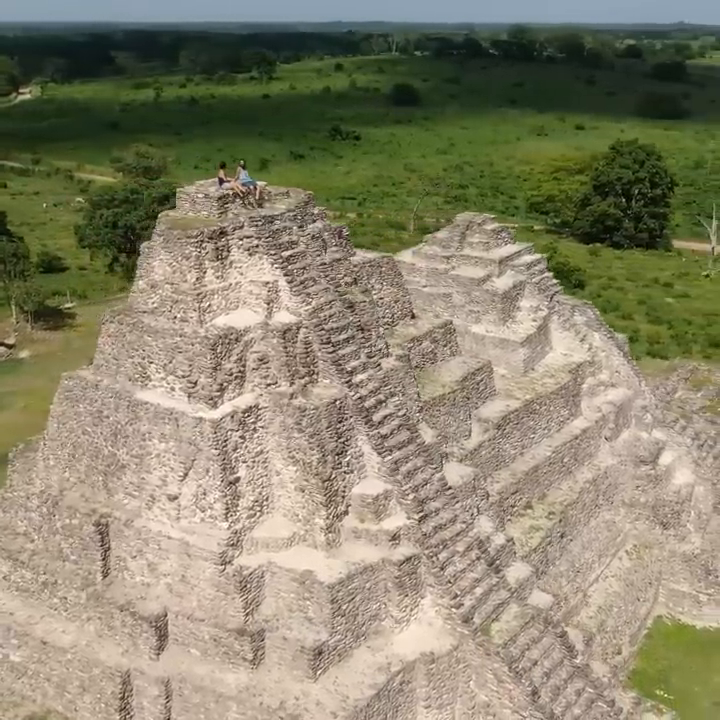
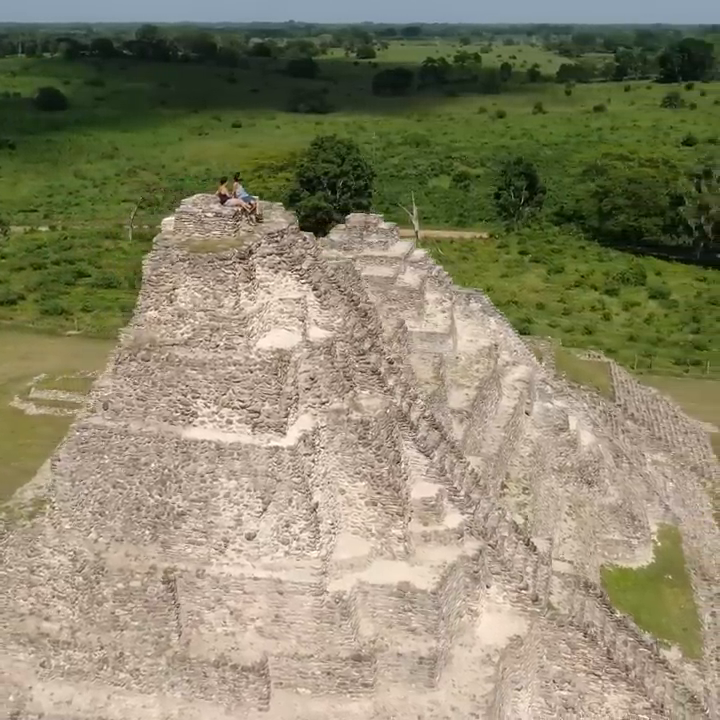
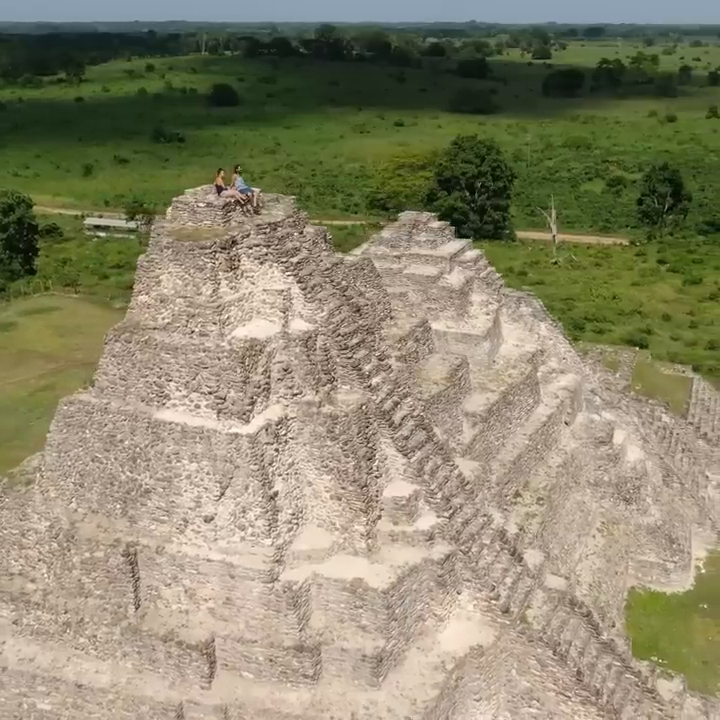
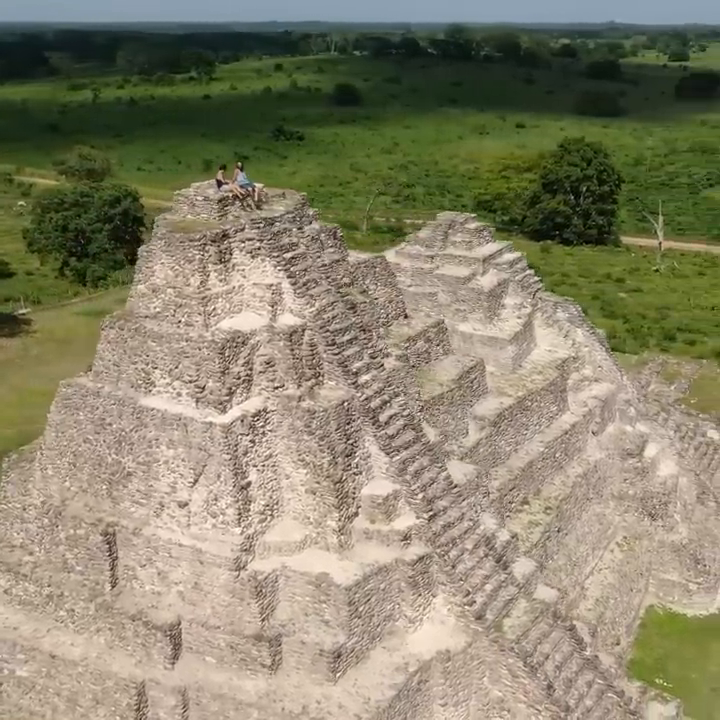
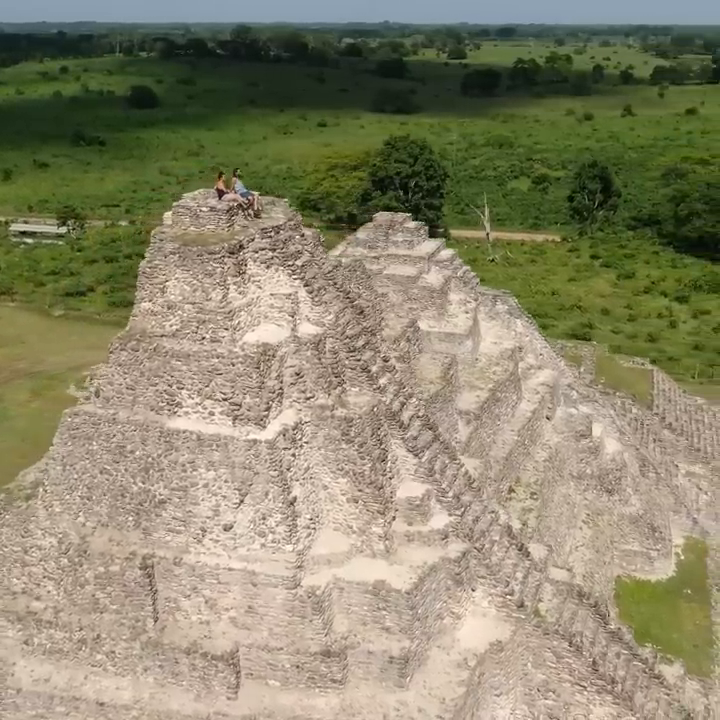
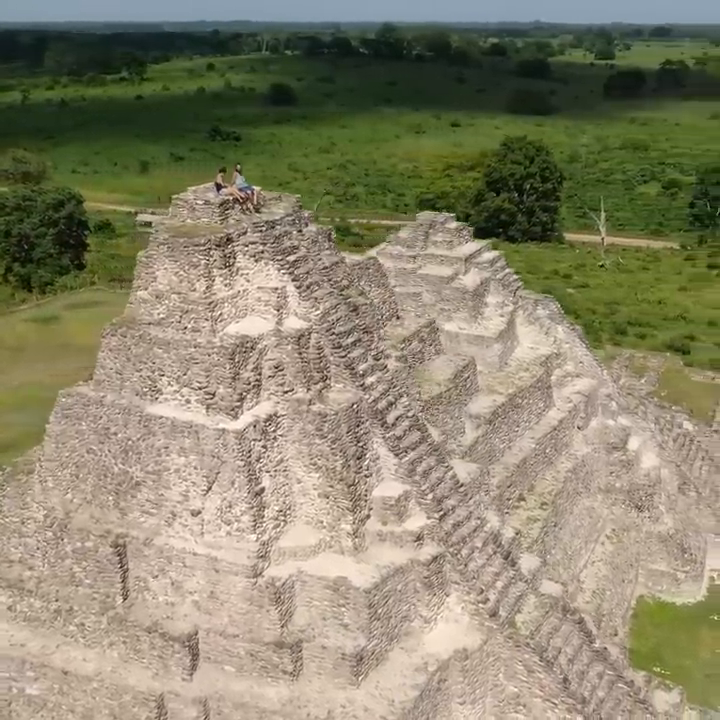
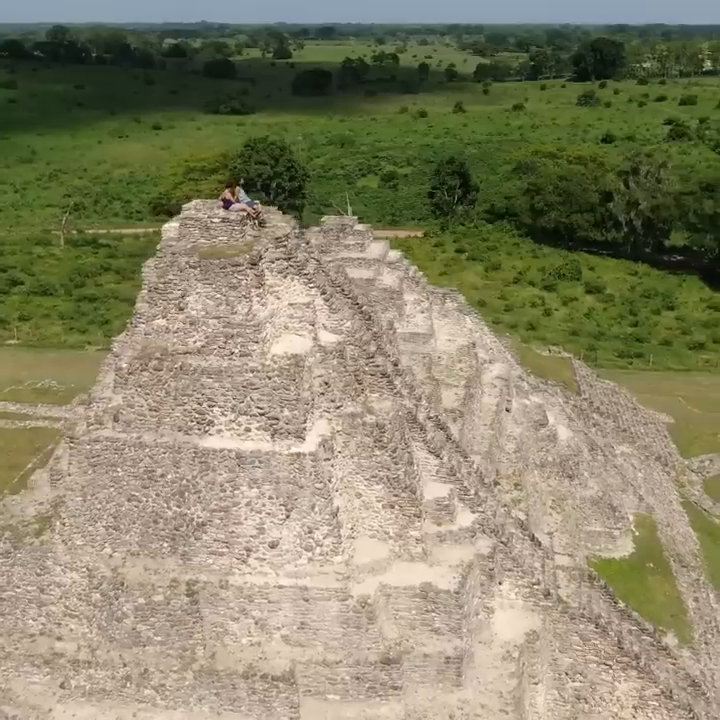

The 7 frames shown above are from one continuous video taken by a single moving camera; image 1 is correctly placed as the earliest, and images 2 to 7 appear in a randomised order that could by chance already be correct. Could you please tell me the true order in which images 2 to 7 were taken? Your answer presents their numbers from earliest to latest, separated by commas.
4, 6, 3, 5, 2, 7
